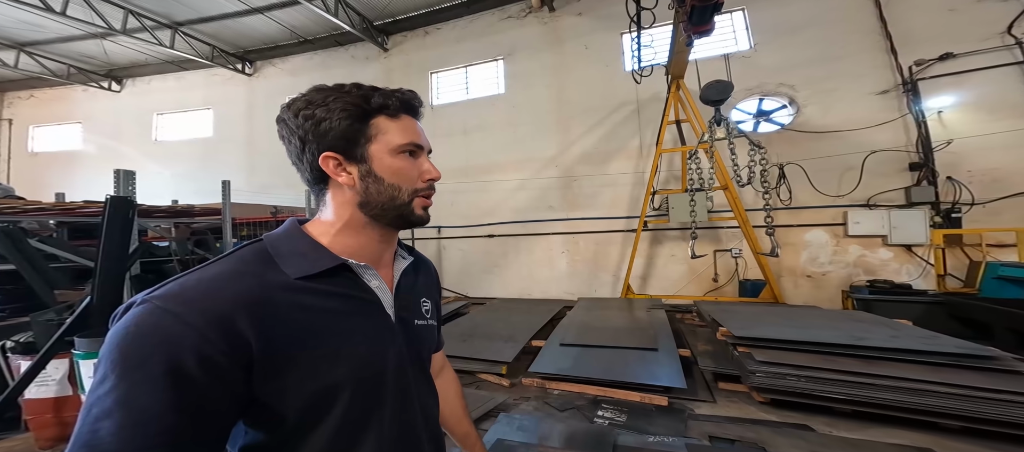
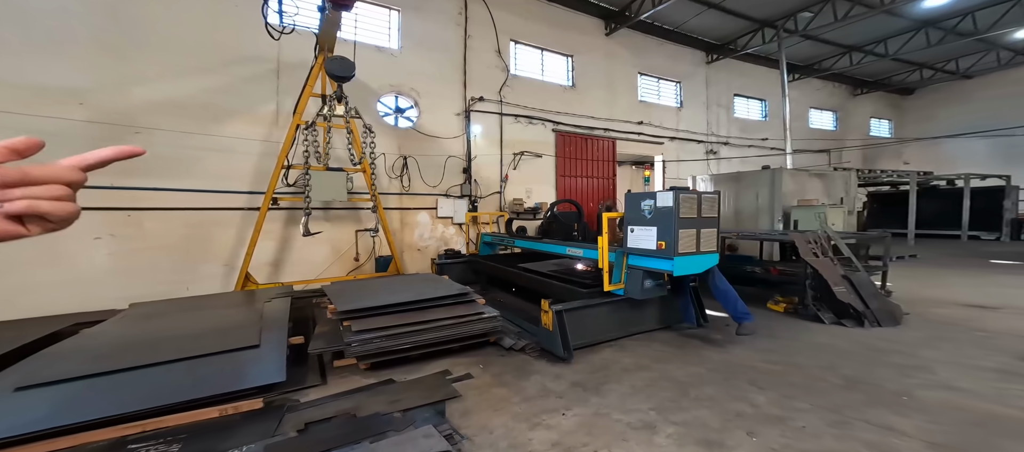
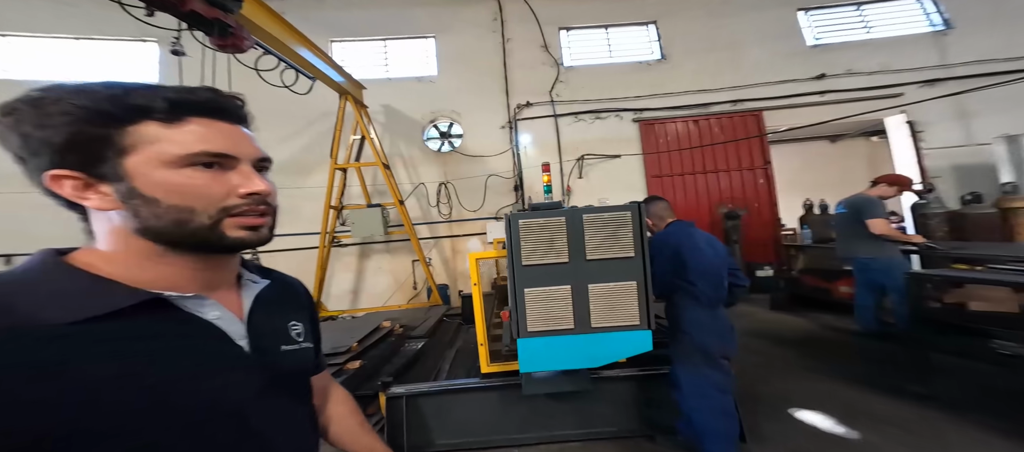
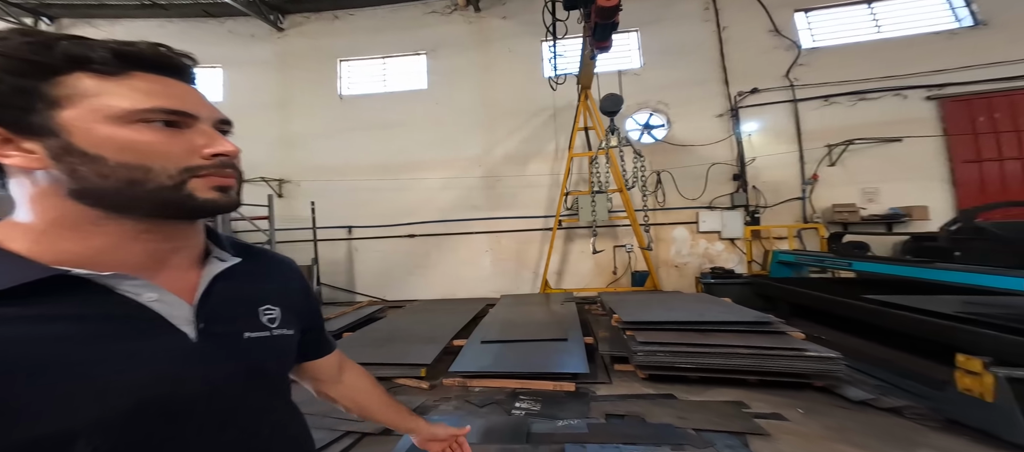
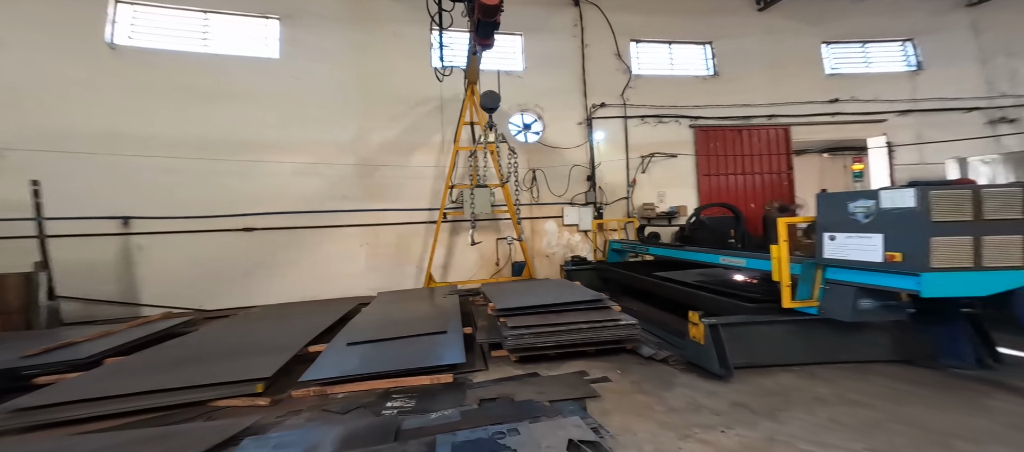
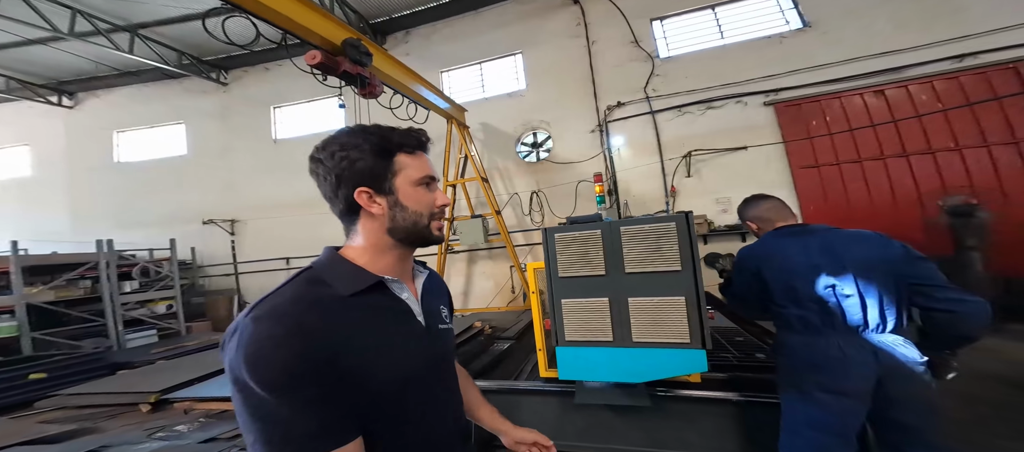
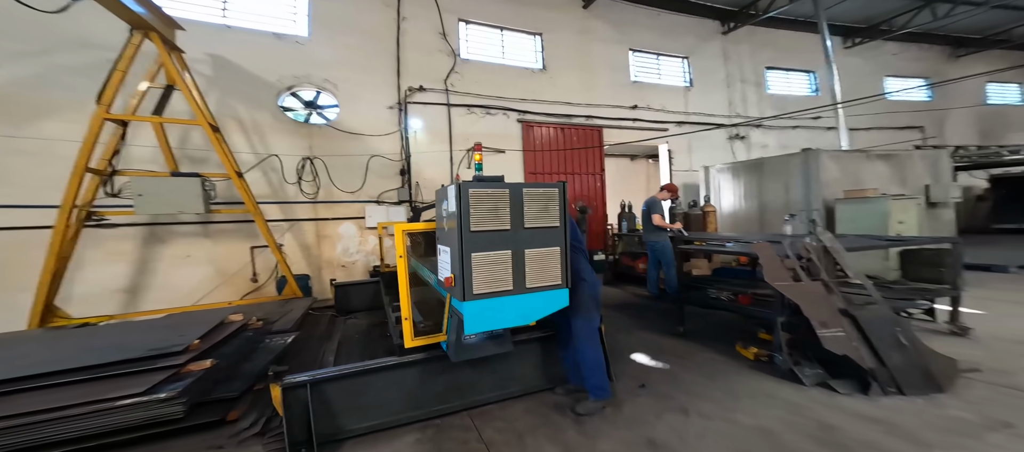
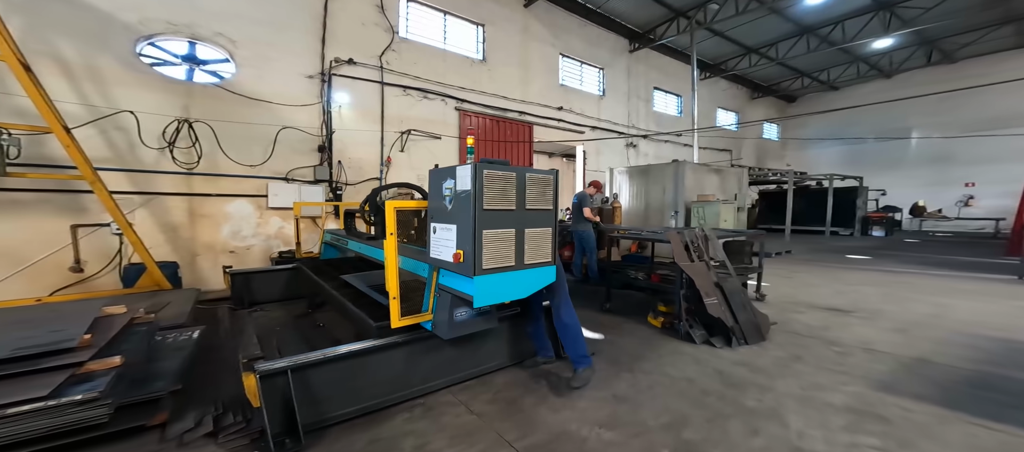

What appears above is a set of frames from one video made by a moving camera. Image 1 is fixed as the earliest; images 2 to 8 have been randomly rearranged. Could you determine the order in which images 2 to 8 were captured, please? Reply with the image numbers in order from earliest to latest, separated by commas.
4, 5, 2, 8, 7, 3, 6
